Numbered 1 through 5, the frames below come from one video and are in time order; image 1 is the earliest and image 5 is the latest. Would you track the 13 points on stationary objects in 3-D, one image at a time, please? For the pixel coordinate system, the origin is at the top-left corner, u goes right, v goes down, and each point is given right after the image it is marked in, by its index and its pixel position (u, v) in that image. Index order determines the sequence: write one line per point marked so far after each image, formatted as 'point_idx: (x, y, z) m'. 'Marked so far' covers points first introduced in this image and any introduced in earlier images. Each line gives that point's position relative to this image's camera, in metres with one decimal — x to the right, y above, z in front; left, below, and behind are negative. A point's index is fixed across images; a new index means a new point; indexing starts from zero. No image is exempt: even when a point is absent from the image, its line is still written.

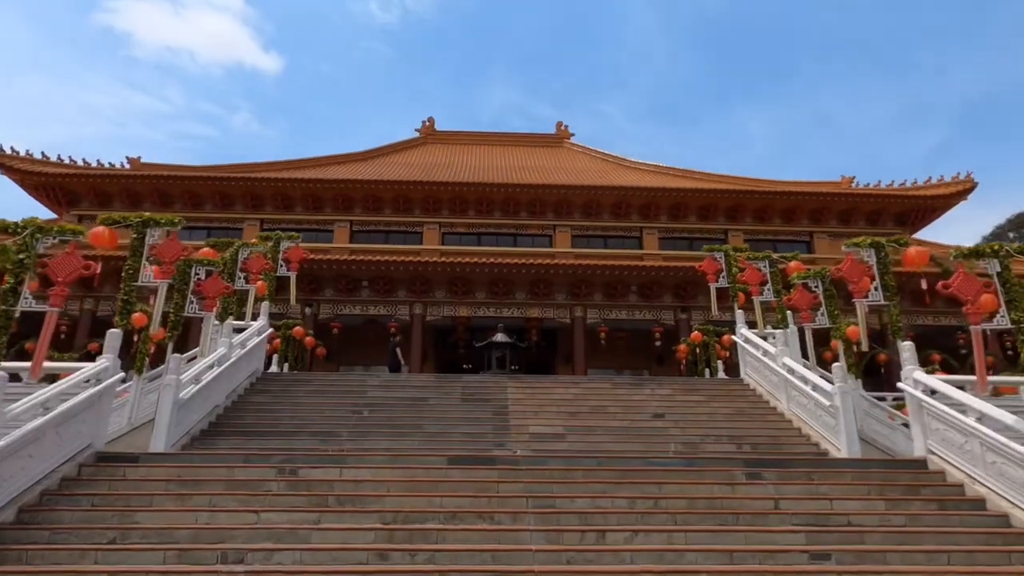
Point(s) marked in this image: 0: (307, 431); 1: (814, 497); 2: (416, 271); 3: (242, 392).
0: (-2.8, -1.9, +9.0) m
1: (+2.8, -1.9, +6.1) m
2: (-2.6, +0.5, +18.1) m
3: (-4.2, -1.6, +10.4) m
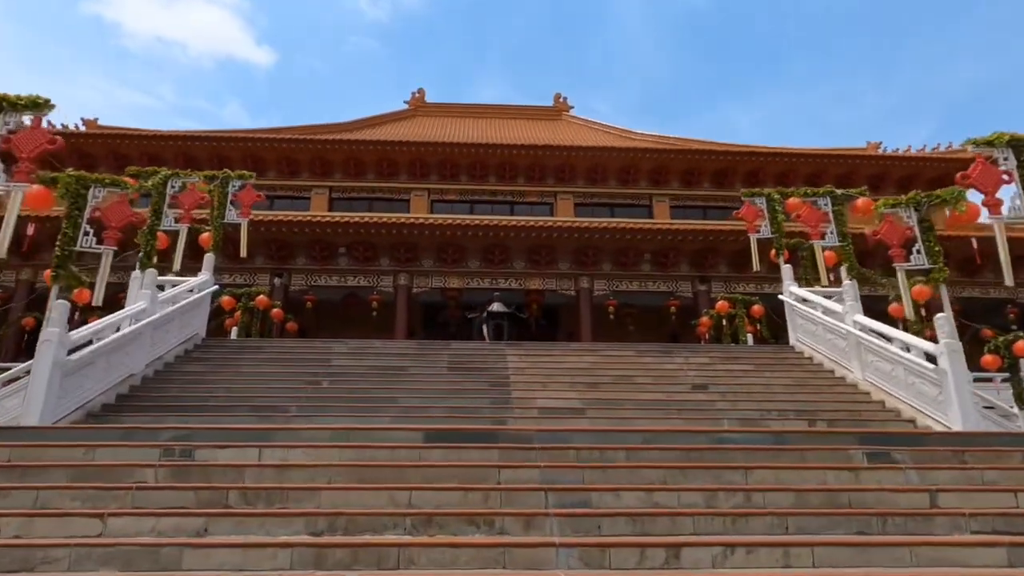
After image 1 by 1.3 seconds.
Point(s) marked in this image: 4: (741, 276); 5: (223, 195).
0: (-2.7, -1.2, +6.8) m
1: (+2.8, -1.2, +4.0) m
2: (-2.7, +1.2, +15.9) m
3: (-4.2, -0.9, +8.2) m
4: (+5.8, +0.3, +16.8) m
5: (-4.4, +1.4, +10.1) m
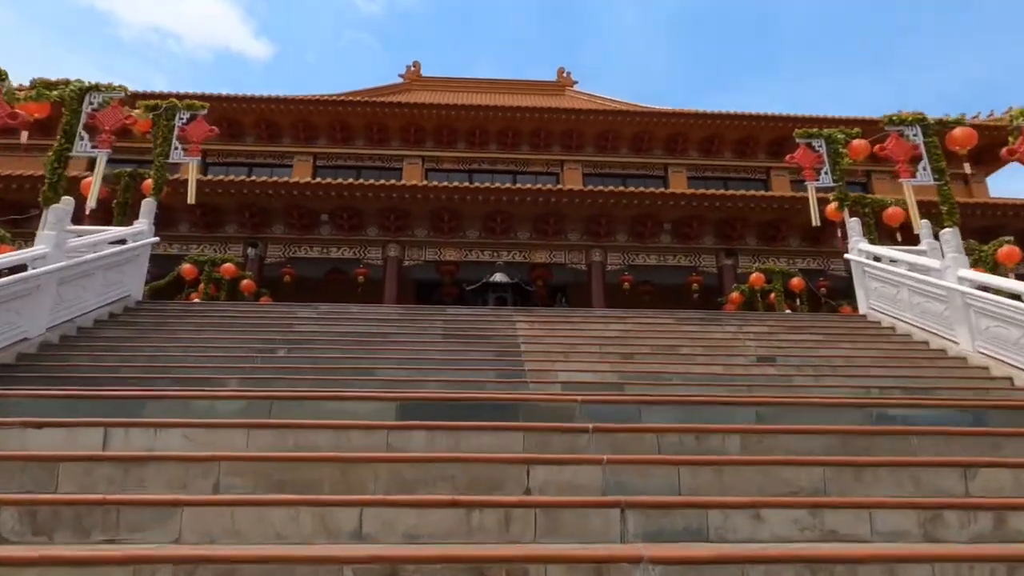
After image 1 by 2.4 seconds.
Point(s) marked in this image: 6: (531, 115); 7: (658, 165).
0: (-2.6, -0.7, +5.0) m
1: (+3.0, -0.7, +2.2) m
2: (-2.6, +1.8, +14.1) m
3: (-4.1, -0.4, +6.4) m
4: (+5.8, +0.9, +15.0) m
5: (-4.3, +2.0, +8.3) m
6: (+0.5, +4.8, +18.4) m
7: (+4.2, +3.5, +19.2) m
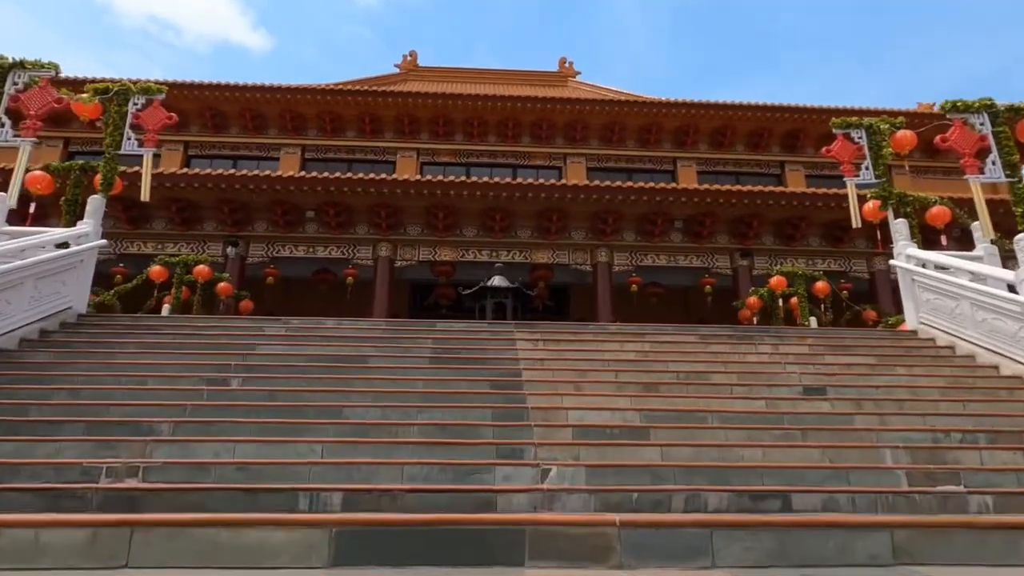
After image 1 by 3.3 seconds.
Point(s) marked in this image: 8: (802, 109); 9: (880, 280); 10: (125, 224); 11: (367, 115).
0: (-2.6, -0.8, +4.0) m
1: (+3.0, -0.9, +1.3) m
2: (-2.6, +1.8, +13.1) m
3: (-4.1, -0.5, +5.4) m
4: (+5.8, +0.8, +14.0) m
5: (-4.3, +1.9, +7.3) m
6: (+0.5, +4.8, +17.4) m
7: (+4.2, +3.5, +18.2) m
8: (+7.6, +4.7, +17.5) m
9: (+7.7, +0.2, +14.0) m
10: (-7.7, +1.3, +13.2) m
11: (-3.8, +4.6, +17.5) m
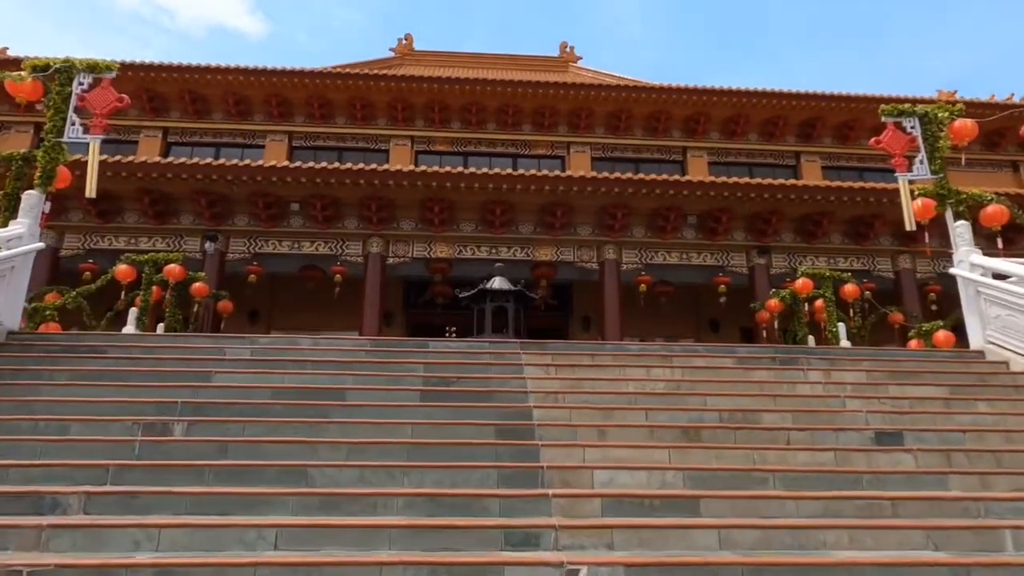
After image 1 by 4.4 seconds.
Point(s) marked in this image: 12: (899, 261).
0: (-2.6, -1.0, +3.1) m
1: (+3.0, -1.1, +0.3) m
2: (-2.6, +1.8, +12.1) m
3: (-4.0, -0.6, +4.5) m
4: (+5.8, +0.8, +13.1) m
5: (-4.2, +1.8, +6.3) m
6: (+0.5, +4.8, +16.3) m
7: (+4.2, +3.6, +17.2) m
8: (+7.6, +4.8, +16.5) m
9: (+7.8, +0.2, +13.1) m
10: (-7.7, +1.3, +12.2) m
11: (-3.8, +4.7, +16.4) m
12: (+7.7, +0.5, +13.2) m
